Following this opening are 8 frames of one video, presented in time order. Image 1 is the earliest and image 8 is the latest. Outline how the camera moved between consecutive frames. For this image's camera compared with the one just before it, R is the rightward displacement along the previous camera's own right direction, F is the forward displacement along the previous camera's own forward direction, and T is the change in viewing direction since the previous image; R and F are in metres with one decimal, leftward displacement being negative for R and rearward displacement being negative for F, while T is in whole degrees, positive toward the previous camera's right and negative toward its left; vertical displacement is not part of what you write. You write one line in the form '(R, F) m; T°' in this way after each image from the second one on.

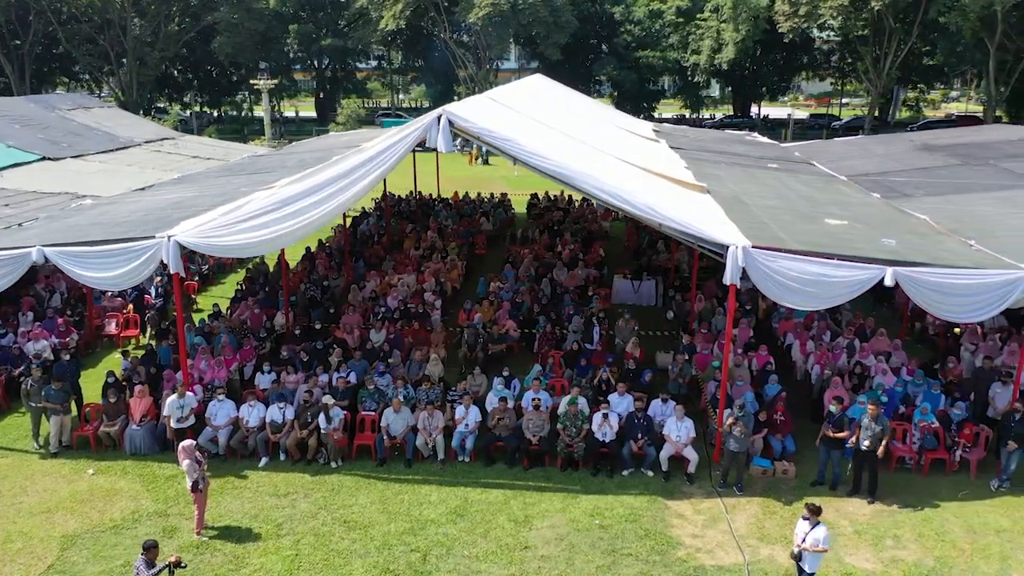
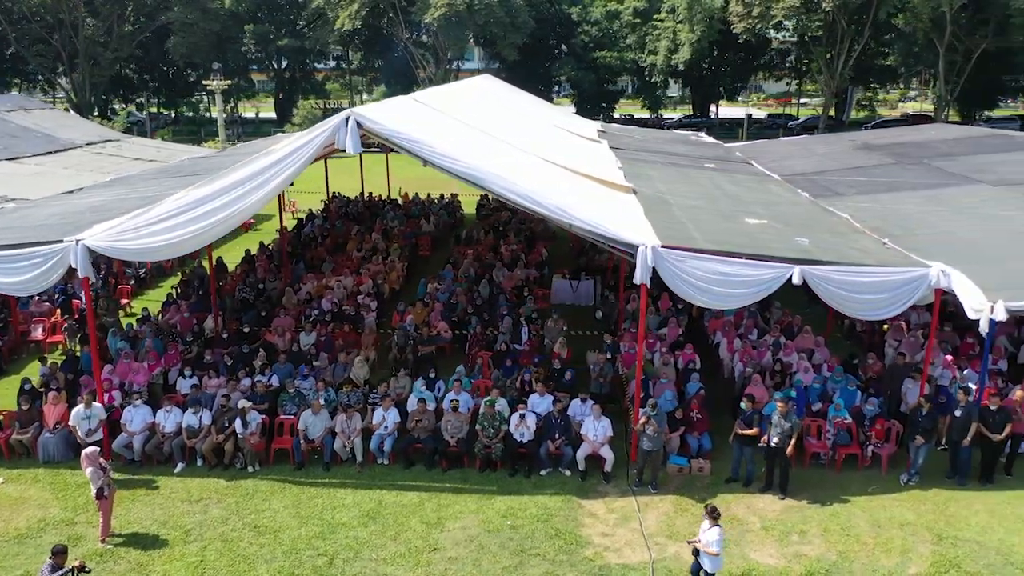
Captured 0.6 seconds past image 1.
(+0.7, 0.0) m; +2°
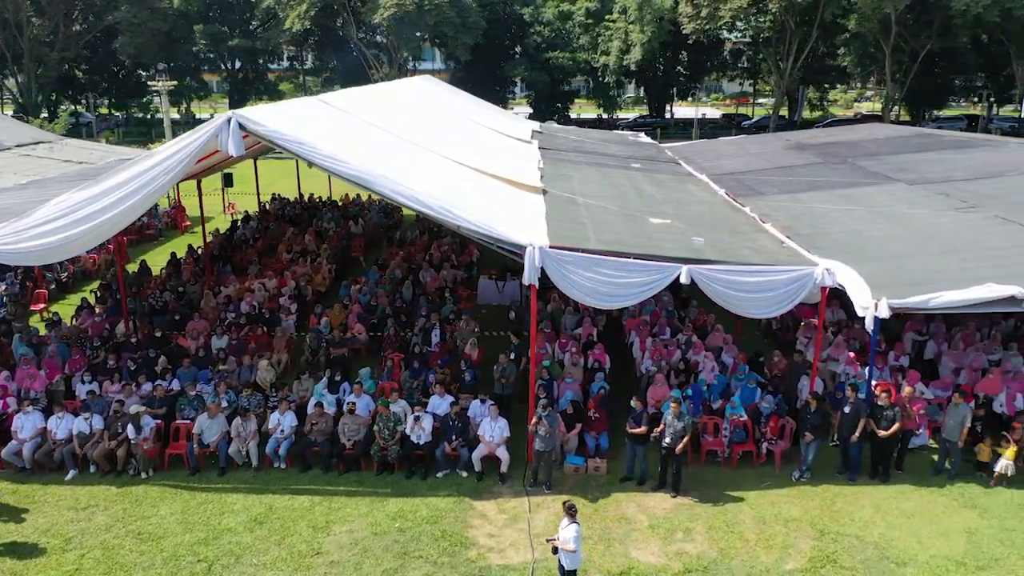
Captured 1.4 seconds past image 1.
(+1.0, 0.0) m; +2°
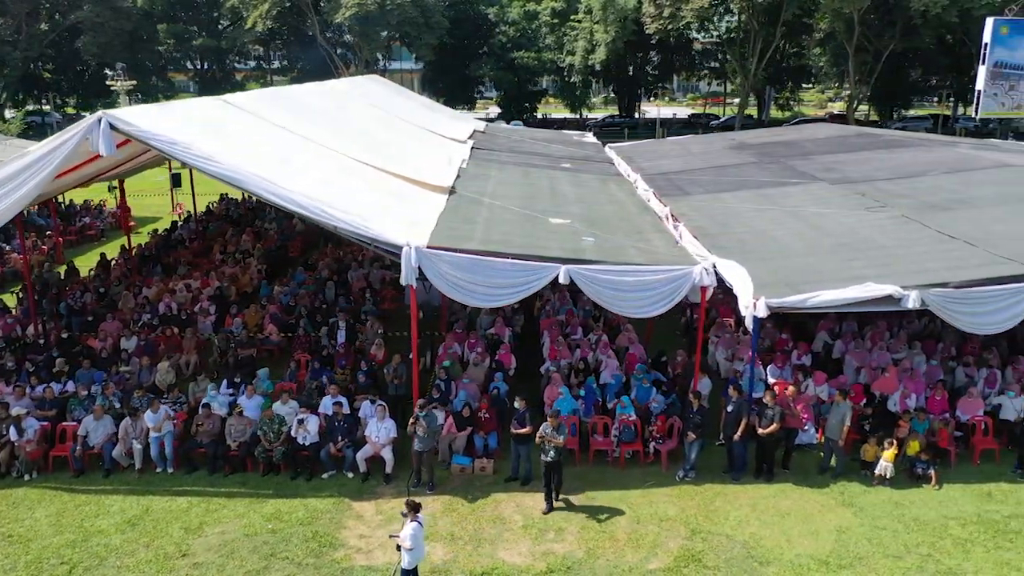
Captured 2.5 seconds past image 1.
(+1.3, 0.0) m; +1°
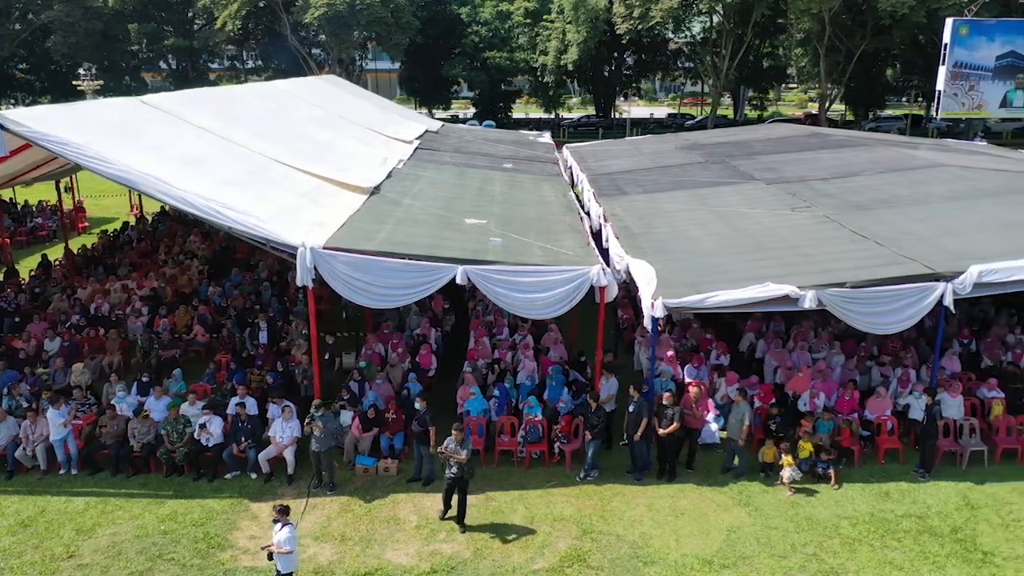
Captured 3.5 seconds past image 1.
(+1.1, 0.0) m; 0°
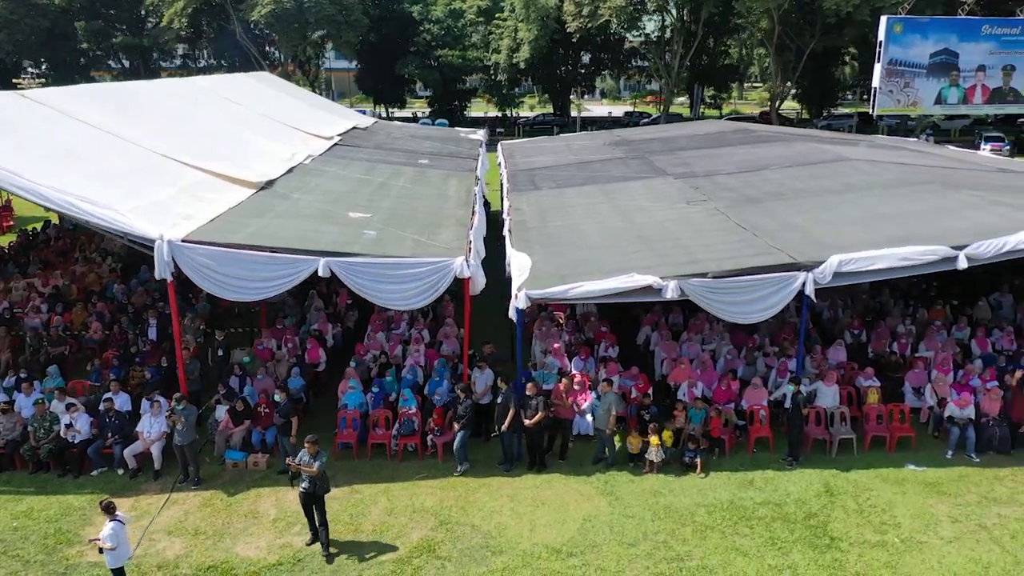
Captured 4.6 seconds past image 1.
(+1.4, 0.0) m; +1°
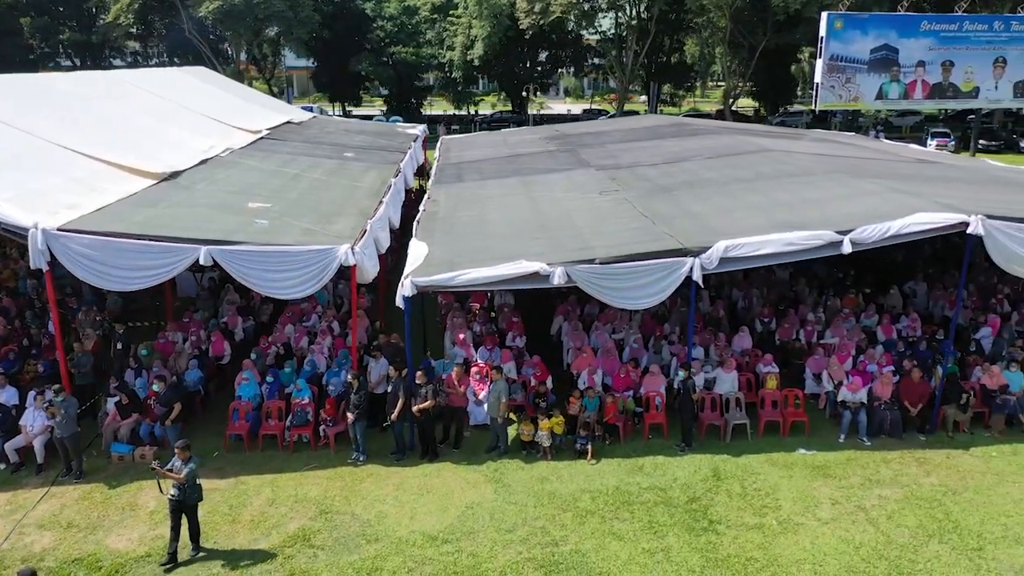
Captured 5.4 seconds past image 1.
(+1.0, 0.0) m; +2°
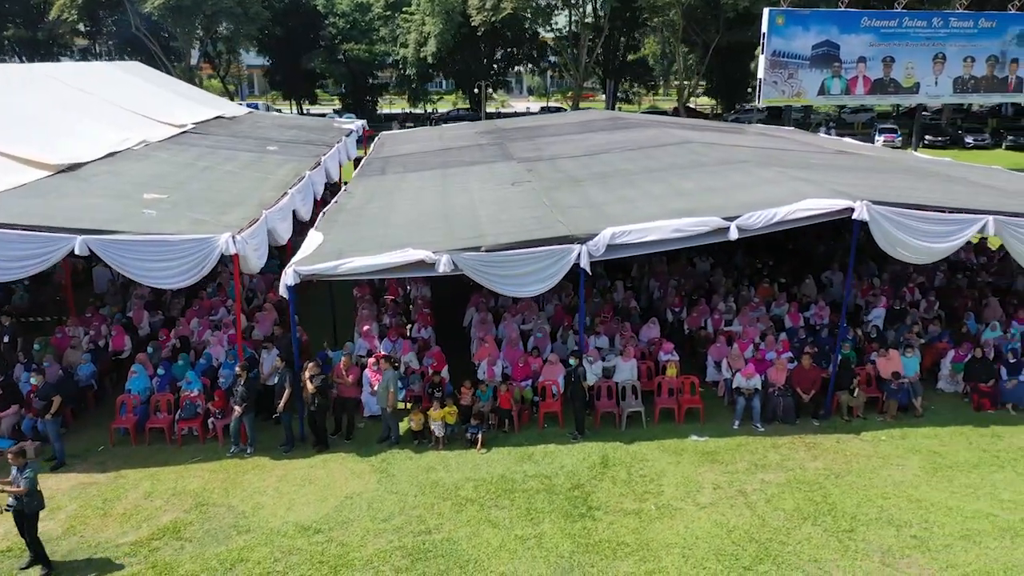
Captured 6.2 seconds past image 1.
(+1.0, 0.0) m; +2°
